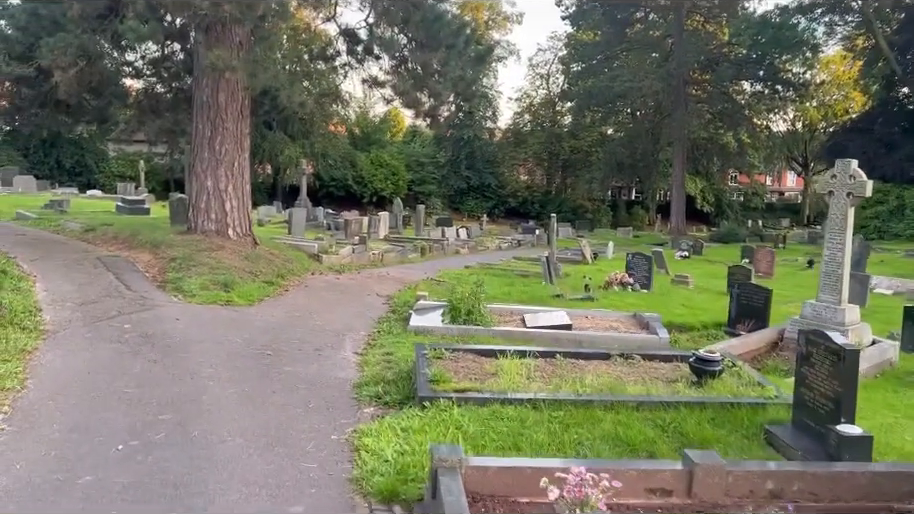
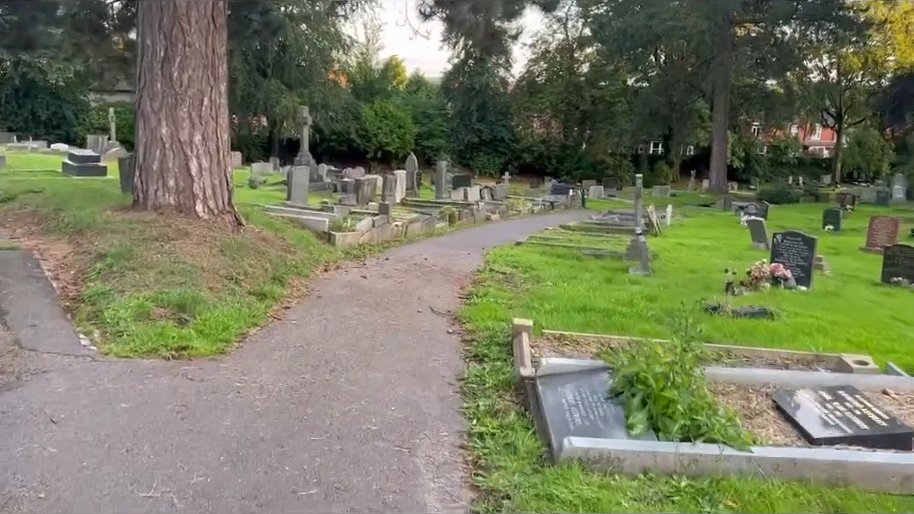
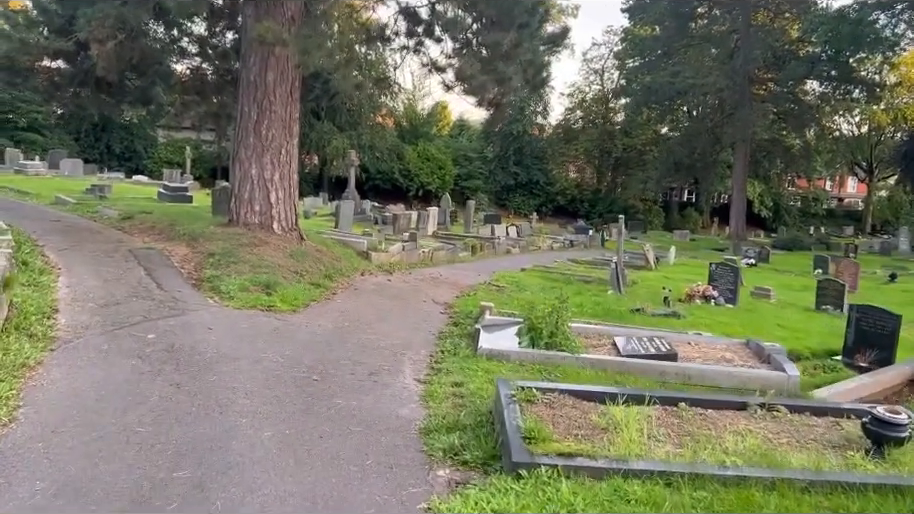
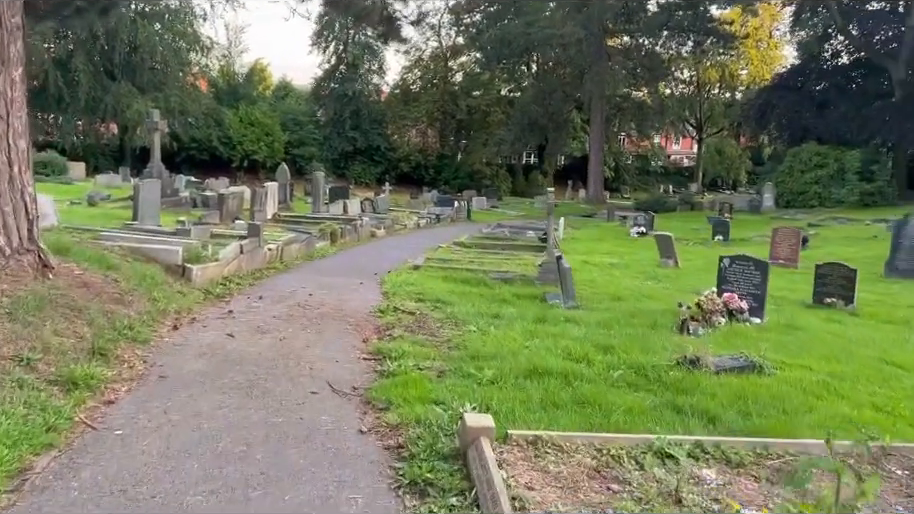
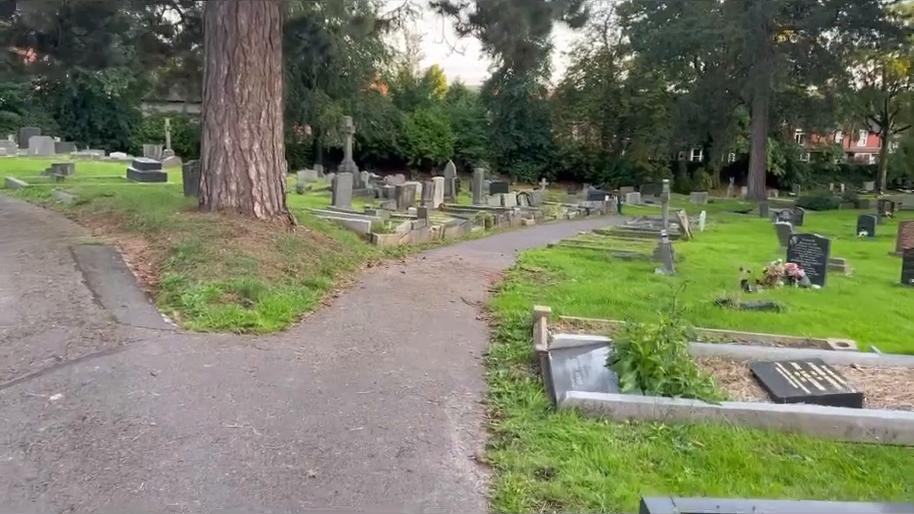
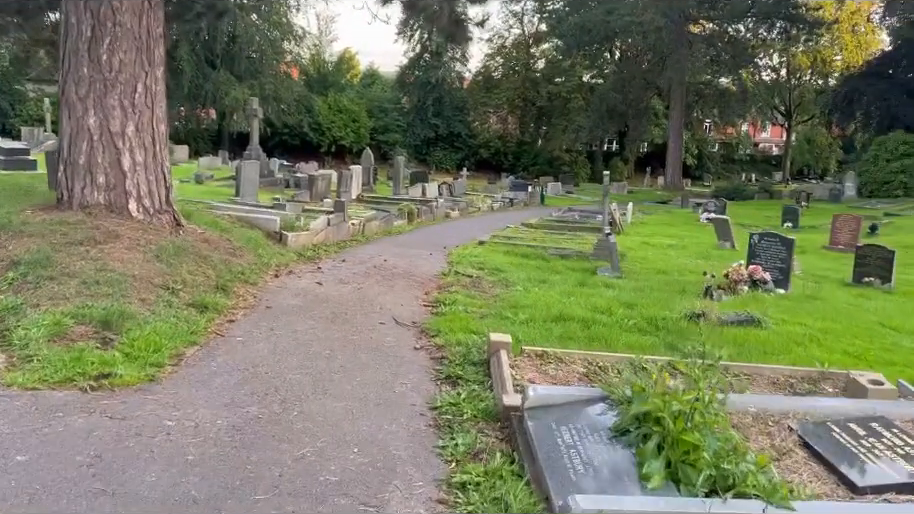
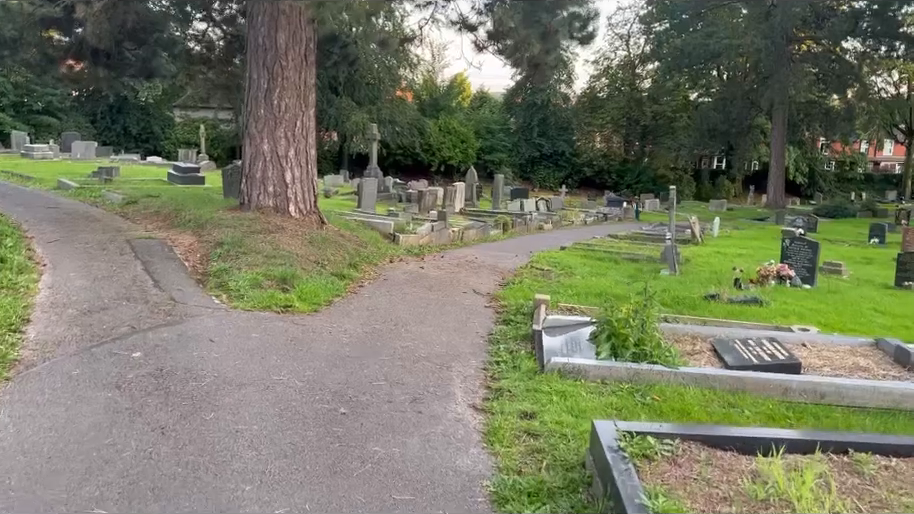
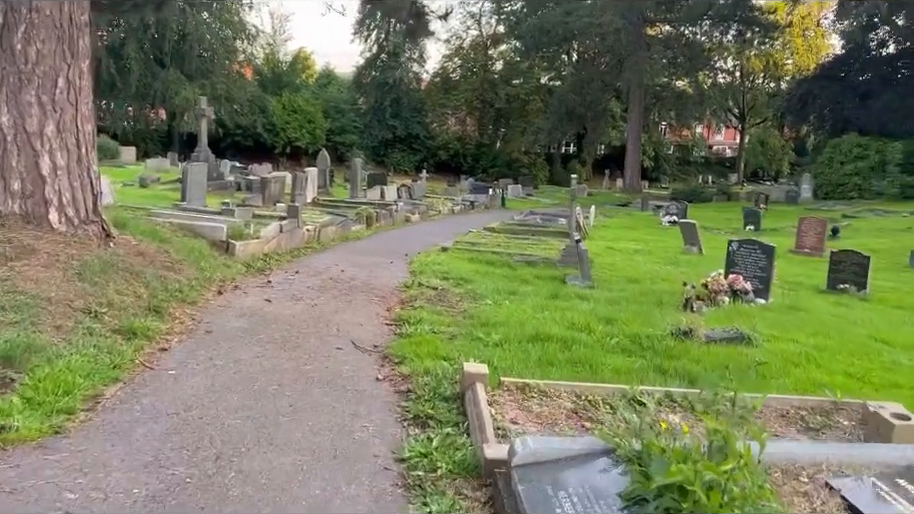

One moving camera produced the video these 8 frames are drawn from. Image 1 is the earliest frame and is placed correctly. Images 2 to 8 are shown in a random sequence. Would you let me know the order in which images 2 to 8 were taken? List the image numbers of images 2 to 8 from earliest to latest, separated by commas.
3, 7, 5, 2, 6, 8, 4
